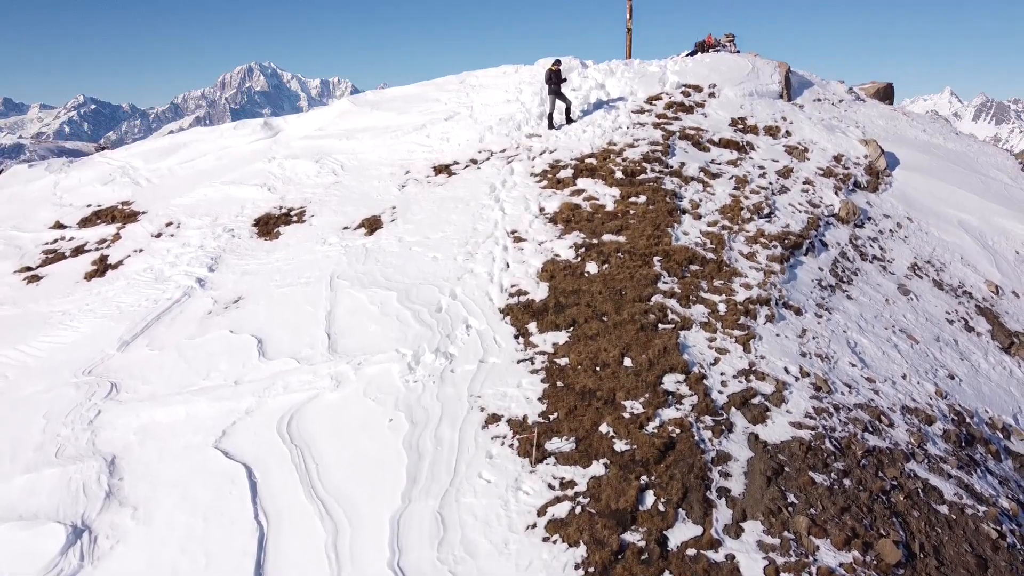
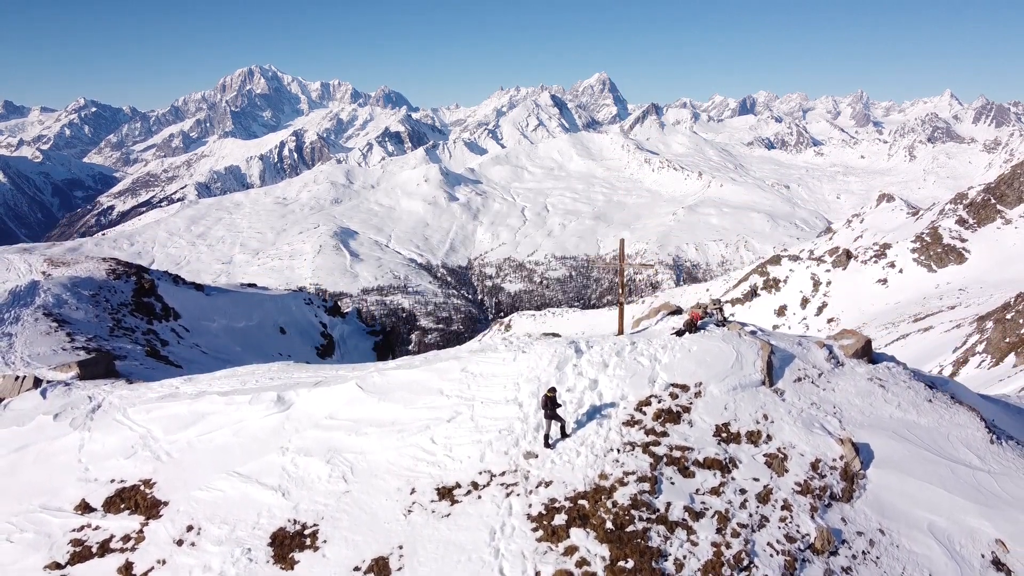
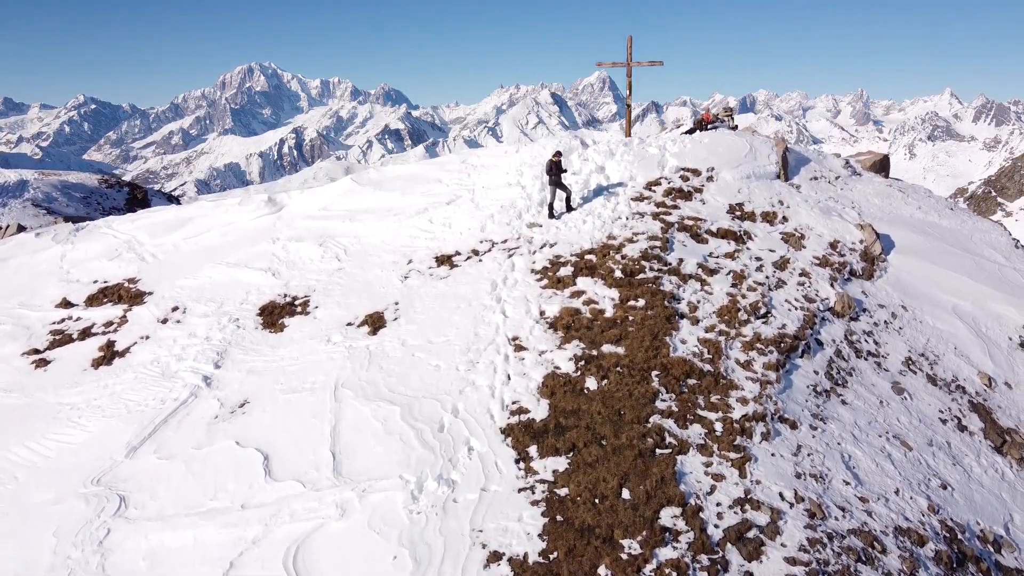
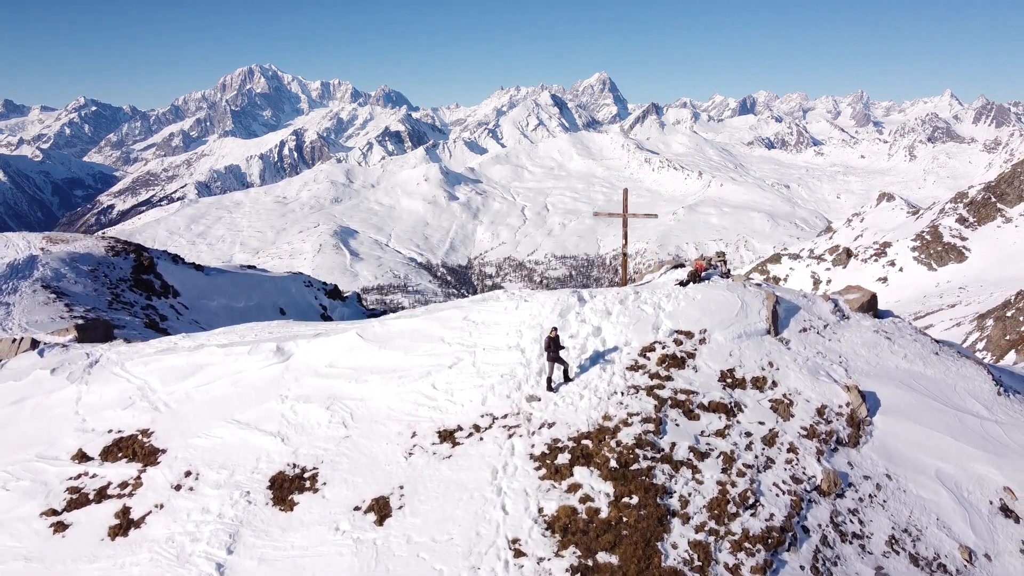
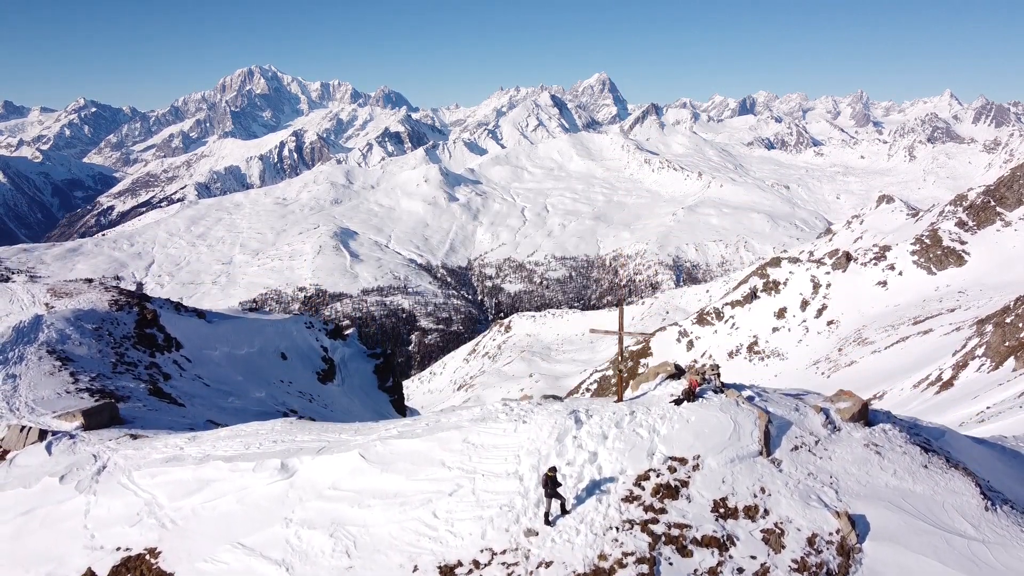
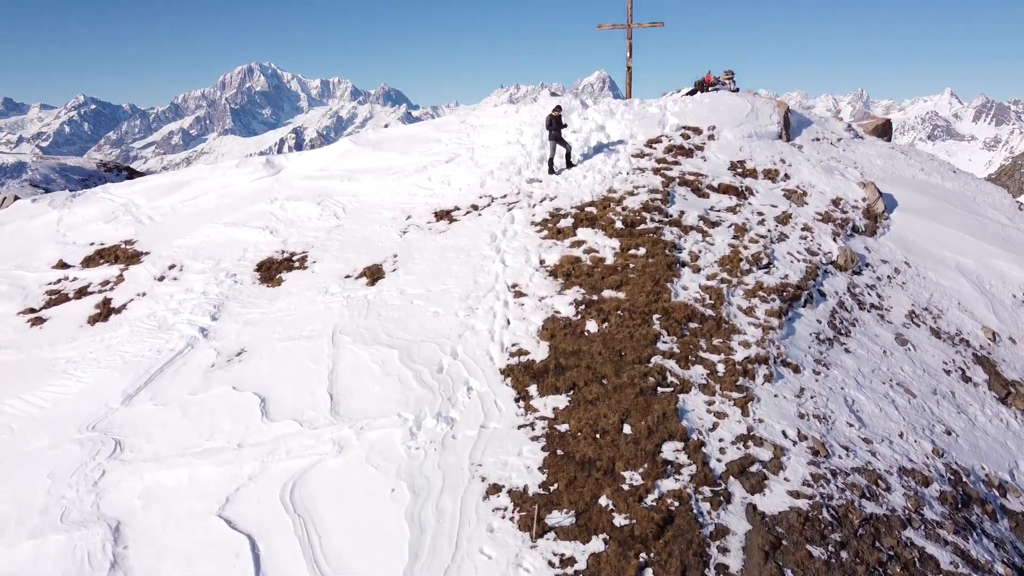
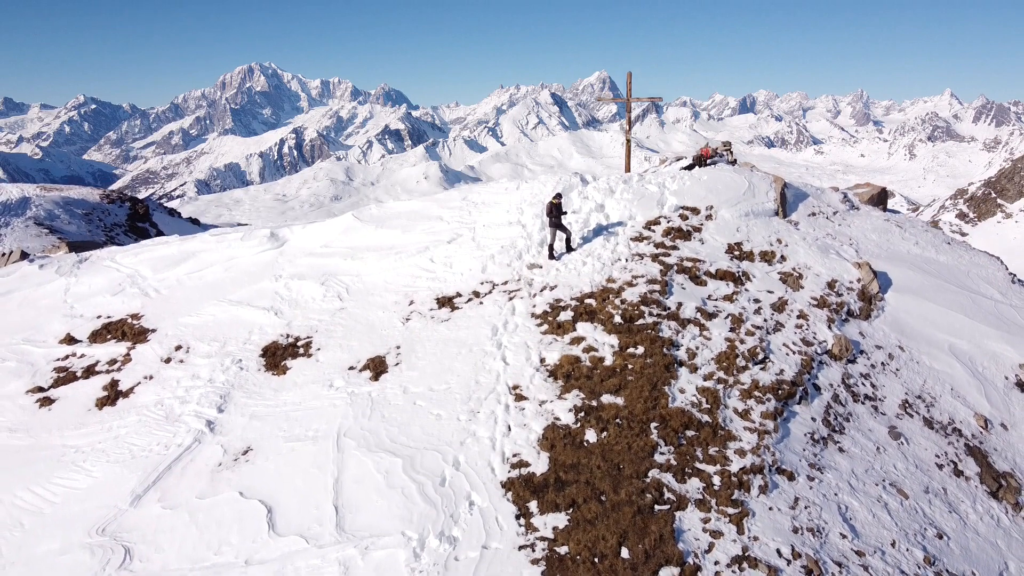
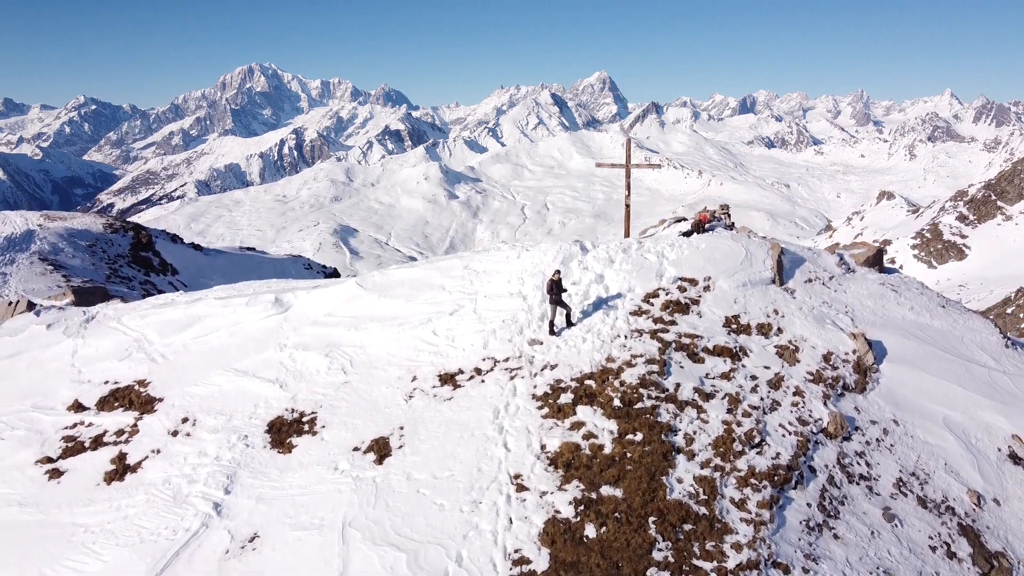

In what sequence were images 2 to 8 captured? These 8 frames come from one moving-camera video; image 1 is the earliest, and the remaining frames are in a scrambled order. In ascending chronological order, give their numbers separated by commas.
6, 3, 7, 8, 4, 2, 5
